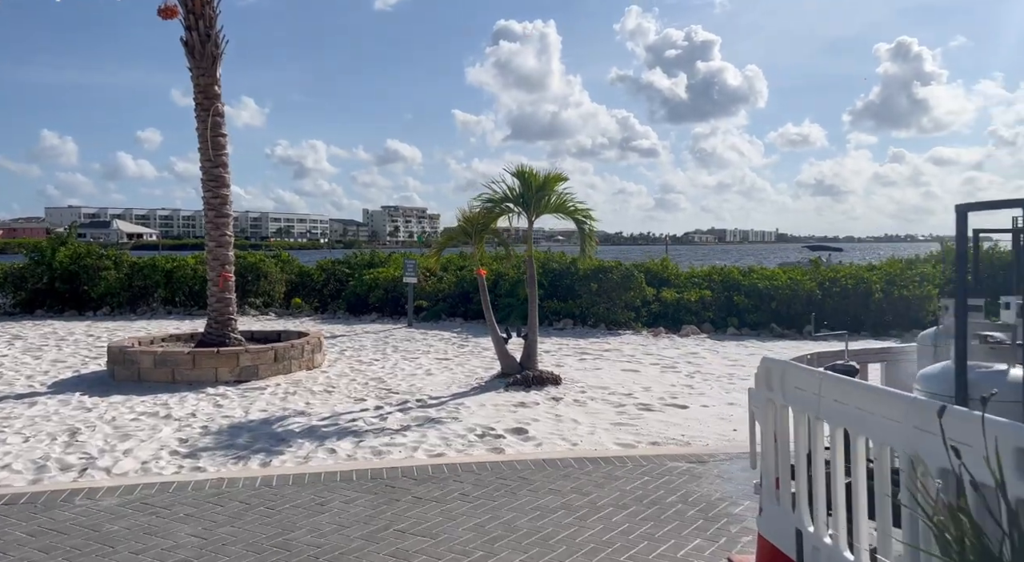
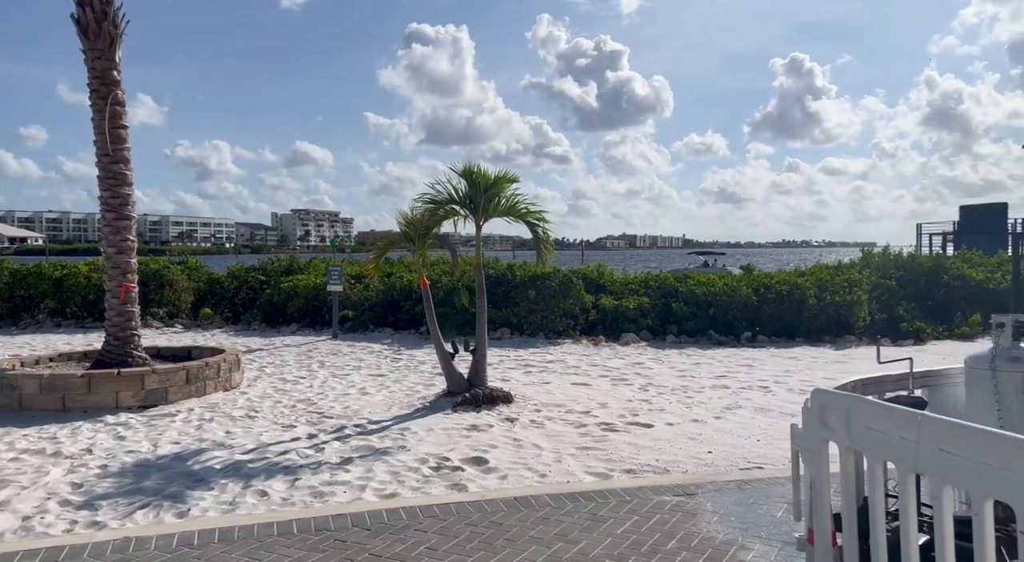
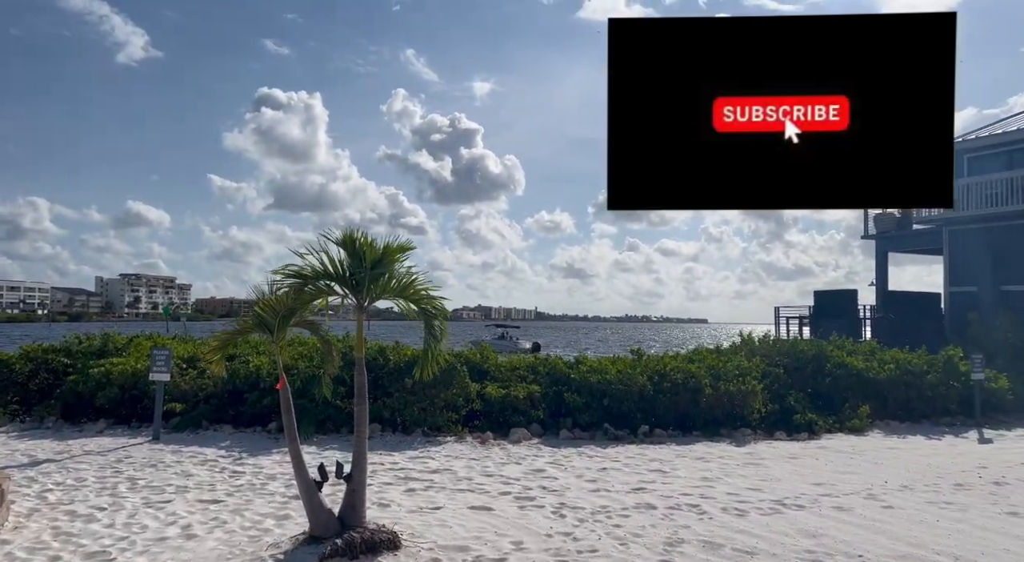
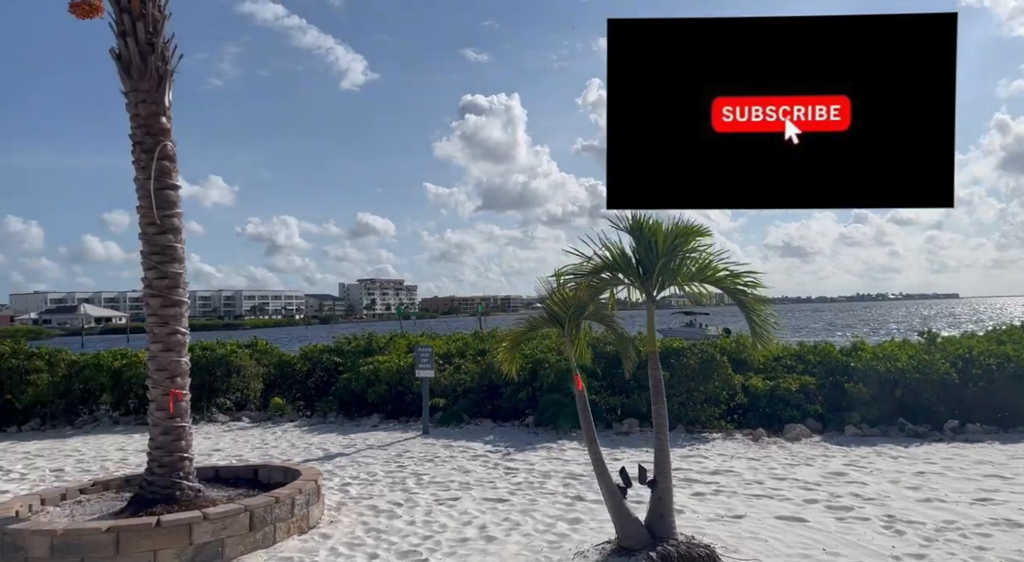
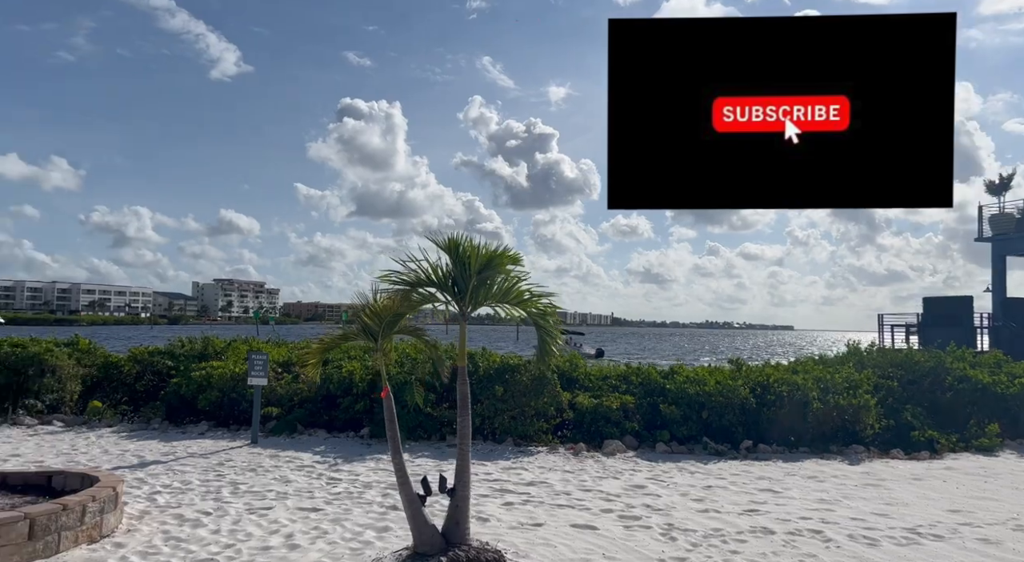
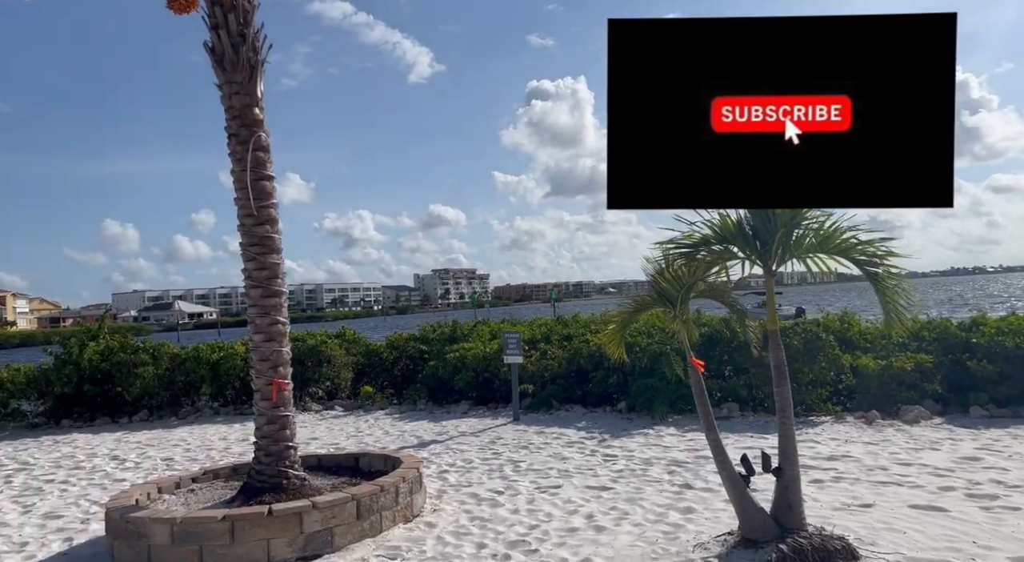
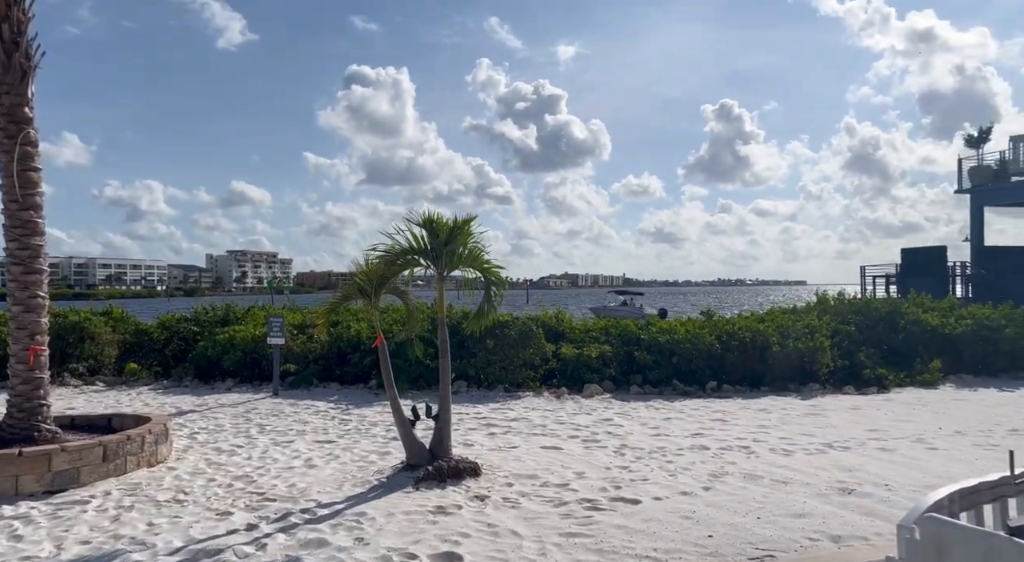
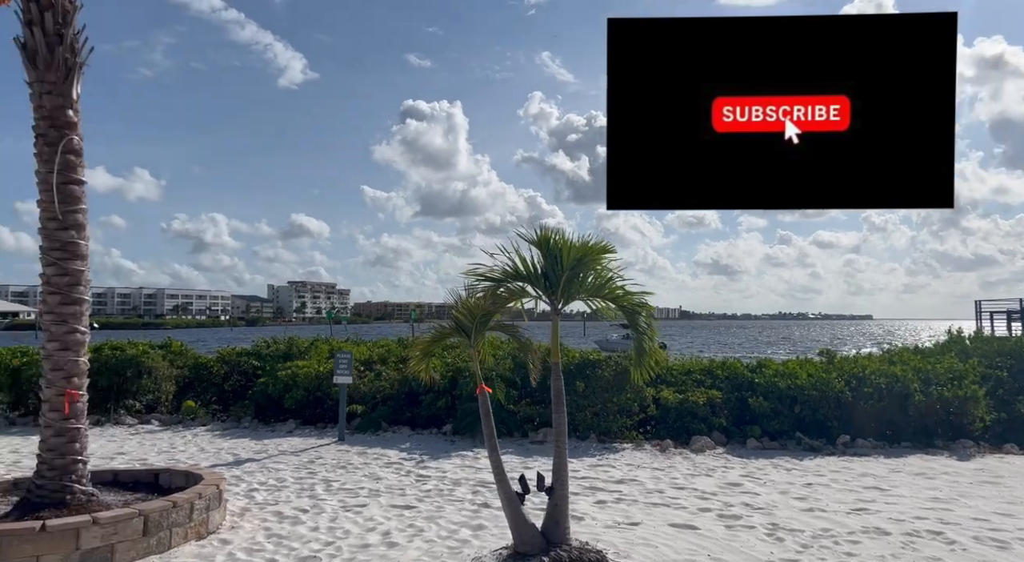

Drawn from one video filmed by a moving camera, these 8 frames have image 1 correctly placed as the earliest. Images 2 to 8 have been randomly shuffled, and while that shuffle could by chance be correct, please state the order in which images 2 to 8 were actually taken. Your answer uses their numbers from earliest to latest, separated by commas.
2, 7, 3, 5, 8, 4, 6
